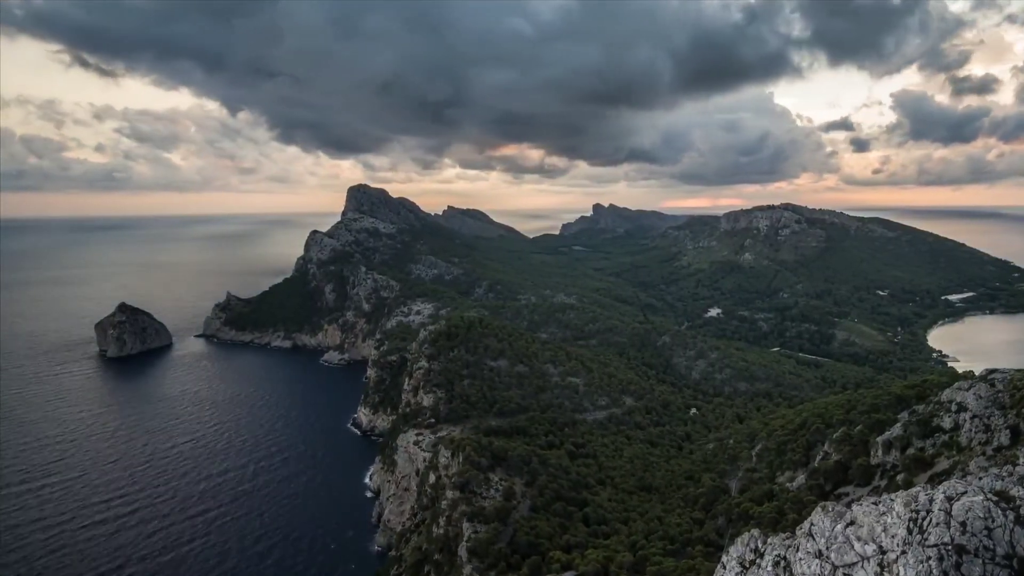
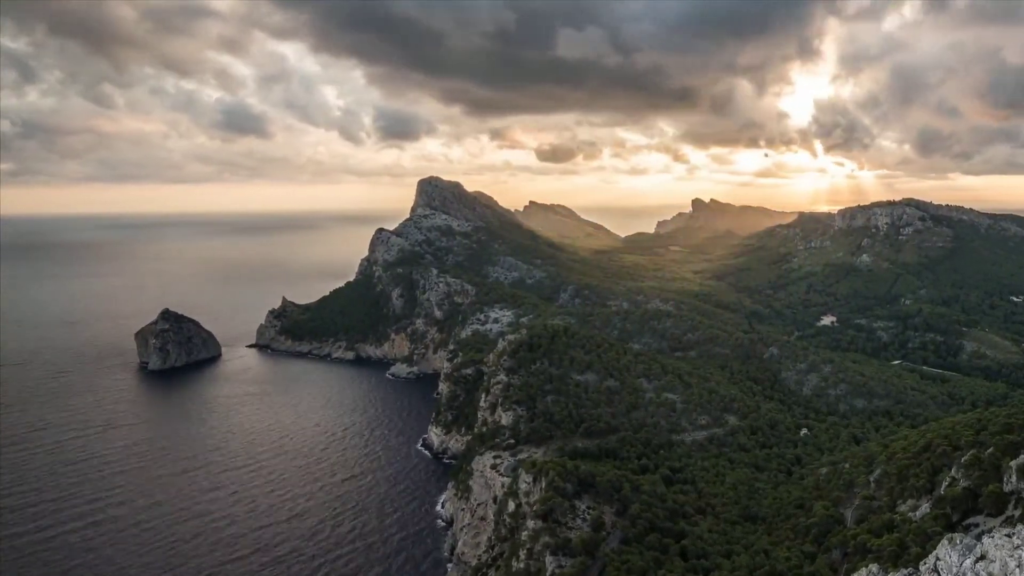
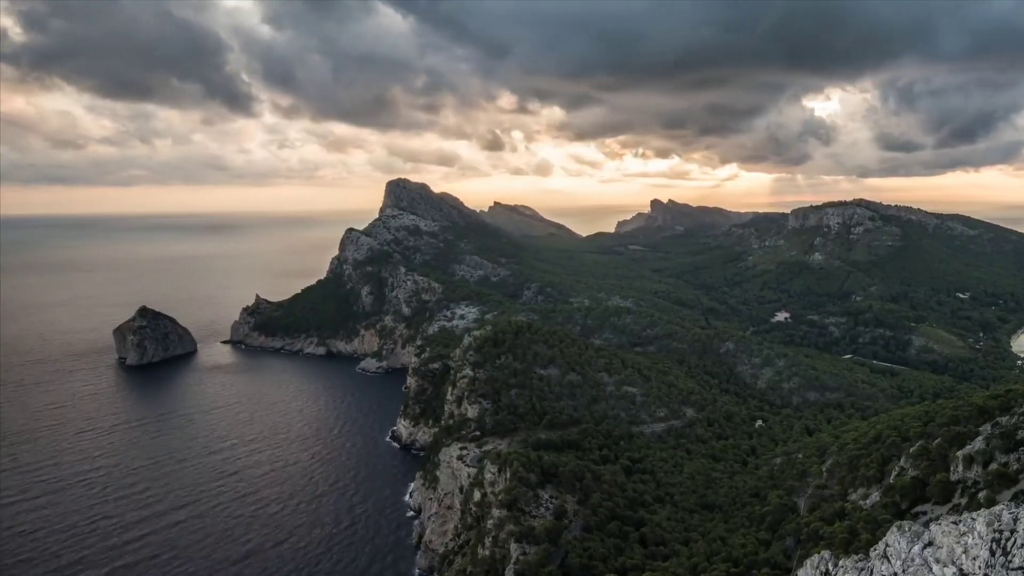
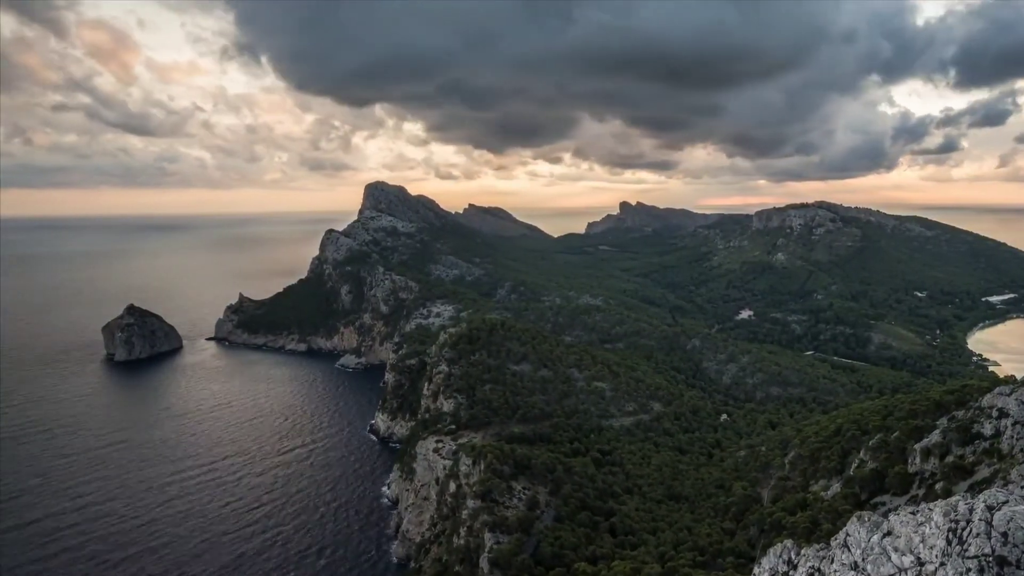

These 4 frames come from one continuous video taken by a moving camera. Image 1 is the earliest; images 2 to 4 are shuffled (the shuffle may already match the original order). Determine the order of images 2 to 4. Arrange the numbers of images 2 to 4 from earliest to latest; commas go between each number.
4, 3, 2
